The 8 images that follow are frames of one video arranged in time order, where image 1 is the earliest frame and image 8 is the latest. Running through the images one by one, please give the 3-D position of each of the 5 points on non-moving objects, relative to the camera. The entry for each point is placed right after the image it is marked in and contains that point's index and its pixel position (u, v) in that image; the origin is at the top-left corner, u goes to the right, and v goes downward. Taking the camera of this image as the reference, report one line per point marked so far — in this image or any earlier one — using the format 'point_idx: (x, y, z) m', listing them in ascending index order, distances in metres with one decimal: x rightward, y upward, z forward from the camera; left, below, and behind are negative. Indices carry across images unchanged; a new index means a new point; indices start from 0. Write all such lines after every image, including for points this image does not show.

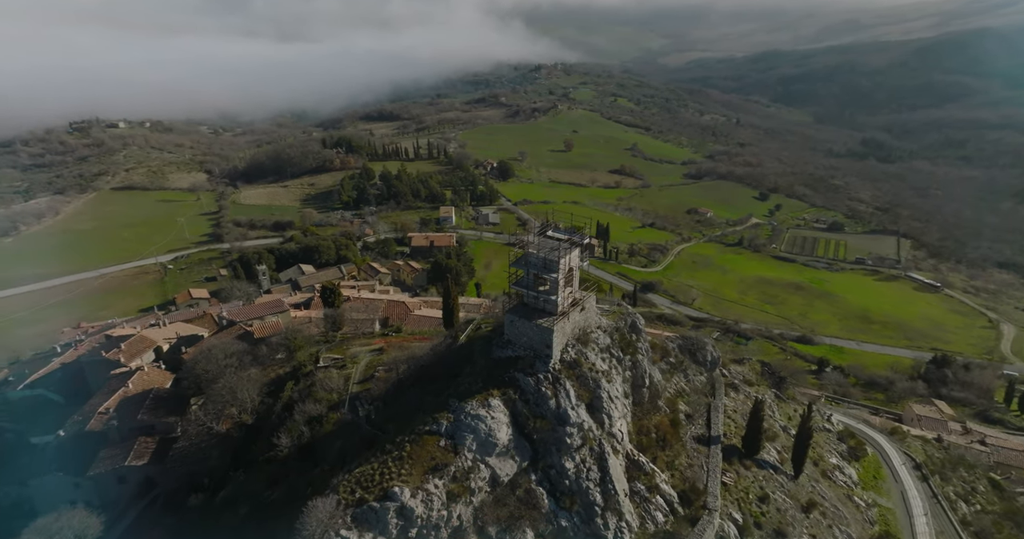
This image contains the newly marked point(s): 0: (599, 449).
0: (+3.2, -6.6, +17.4) m
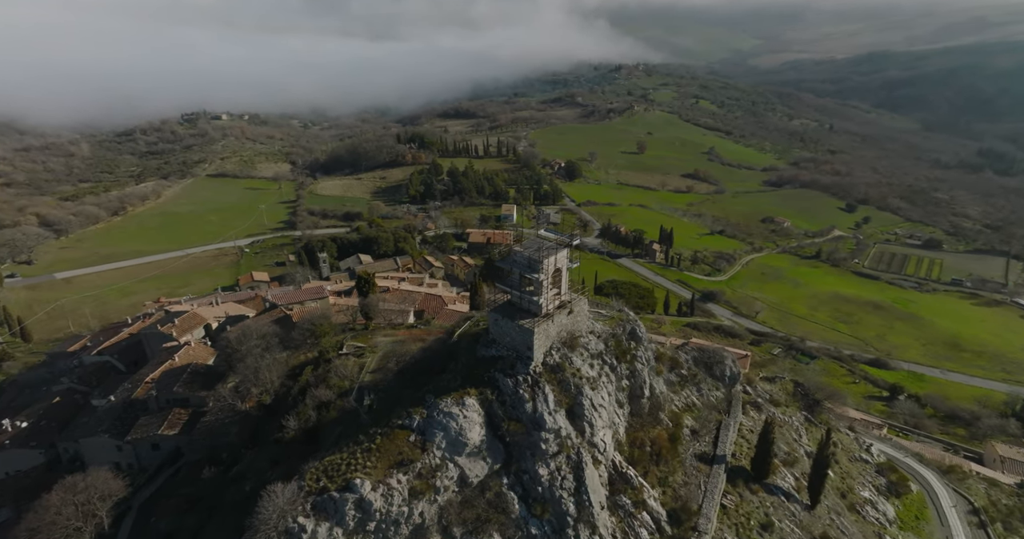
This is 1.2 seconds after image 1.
0: (+2.3, -6.6, +16.7) m
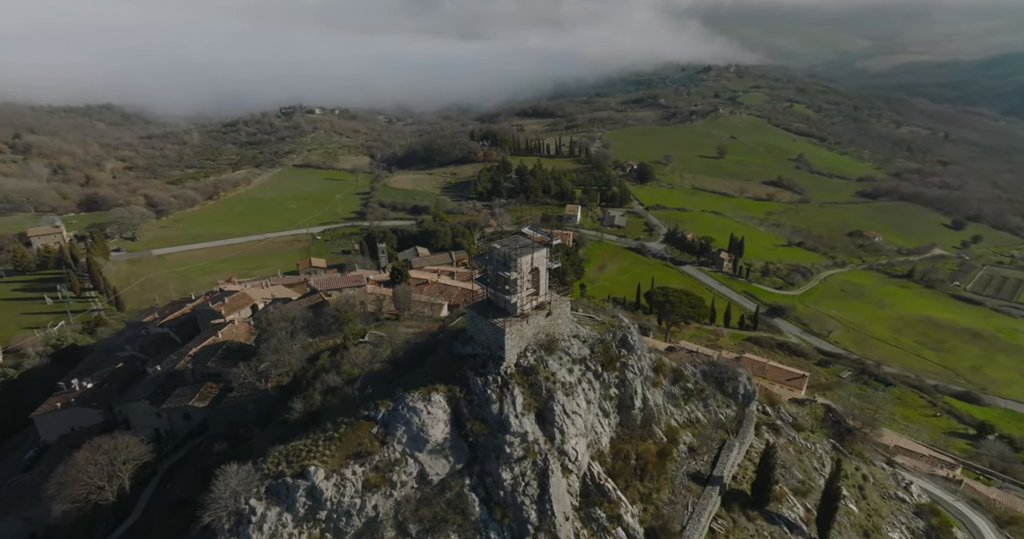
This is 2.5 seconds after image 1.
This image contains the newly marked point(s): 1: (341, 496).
0: (+1.1, -6.6, +16.0) m
1: (-5.2, -6.9, +14.2) m
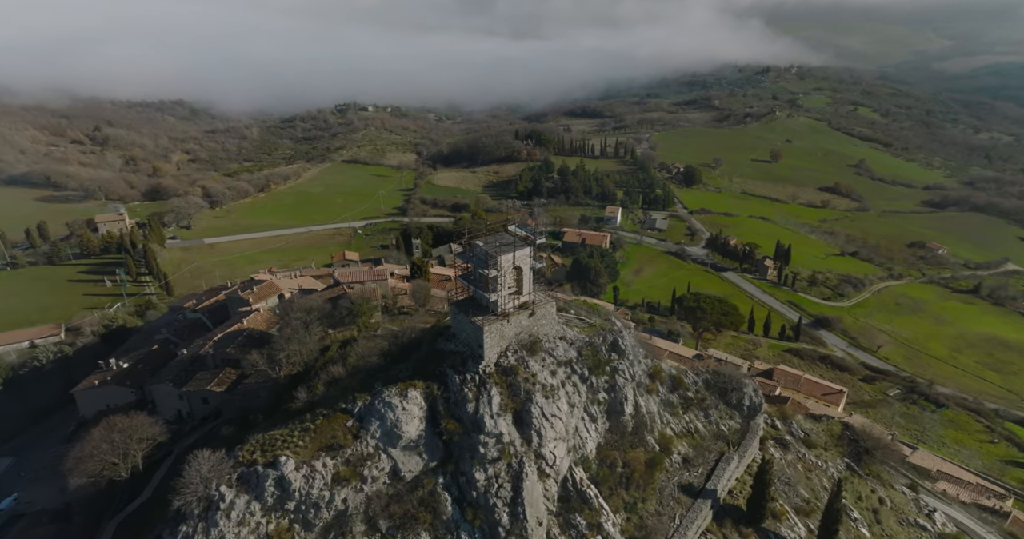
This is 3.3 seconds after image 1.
0: (+0.2, -6.6, +15.7) m
1: (-6.2, -6.7, +14.3) m
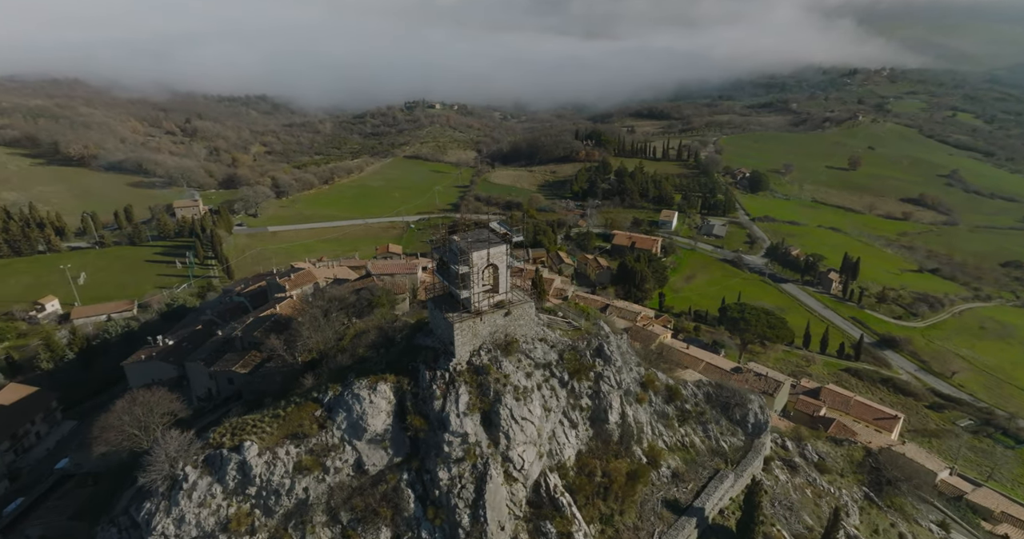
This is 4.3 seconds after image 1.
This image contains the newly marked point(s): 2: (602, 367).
0: (-1.0, -6.5, +15.4) m
1: (-7.5, -6.3, +14.5) m
2: (+3.7, -4.0, +19.3) m
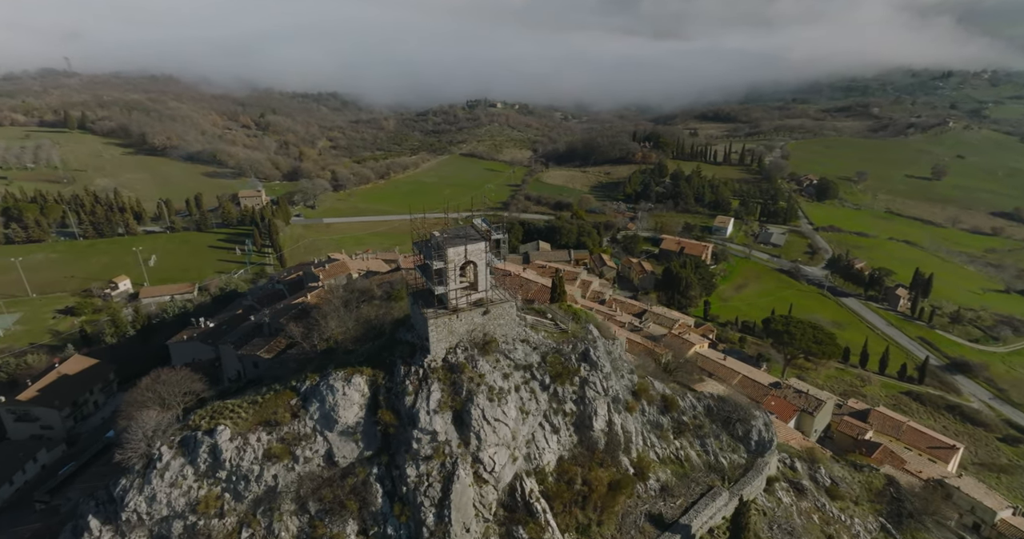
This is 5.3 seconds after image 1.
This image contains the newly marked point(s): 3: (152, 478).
0: (-2.0, -6.4, +15.2) m
1: (-8.5, -5.9, +14.8) m
2: (+3.1, -4.1, +18.8) m
3: (-11.0, -6.3, +14.4) m
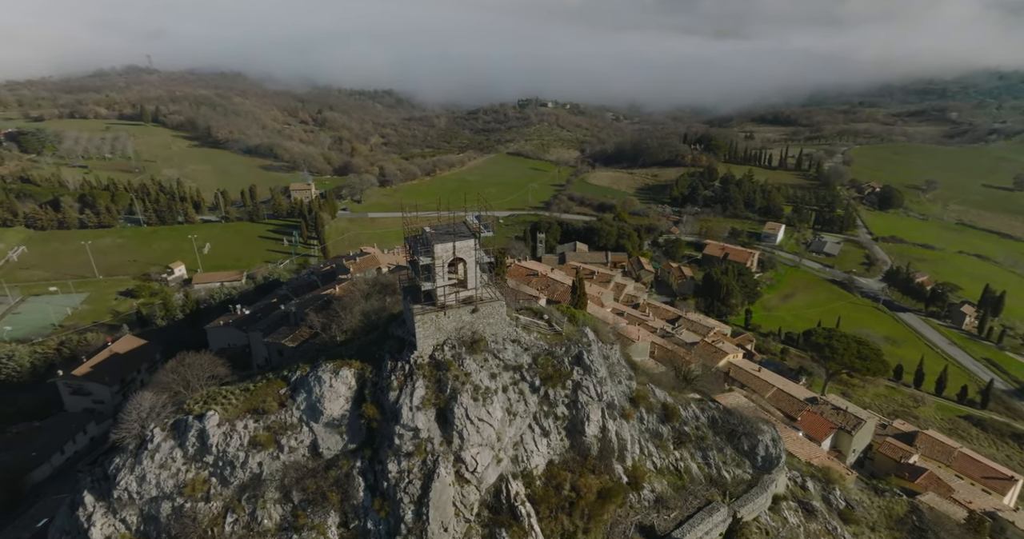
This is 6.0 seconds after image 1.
0: (-2.6, -6.3, +15.2) m
1: (-9.1, -5.6, +15.2) m
2: (+2.8, -4.2, +18.4) m
3: (-11.7, -5.9, +15.0) m
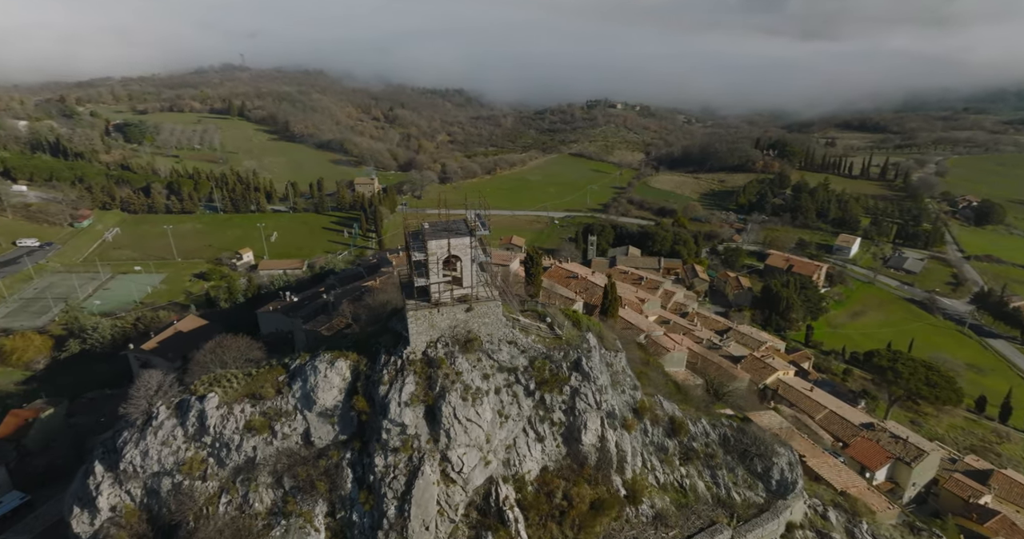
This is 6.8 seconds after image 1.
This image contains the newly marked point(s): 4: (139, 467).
0: (-3.1, -6.2, +15.2) m
1: (-9.6, -5.2, +15.8) m
2: (+2.7, -4.3, +17.9) m
3: (-12.1, -5.4, +15.8) m
4: (-12.5, -6.6, +15.8) m
